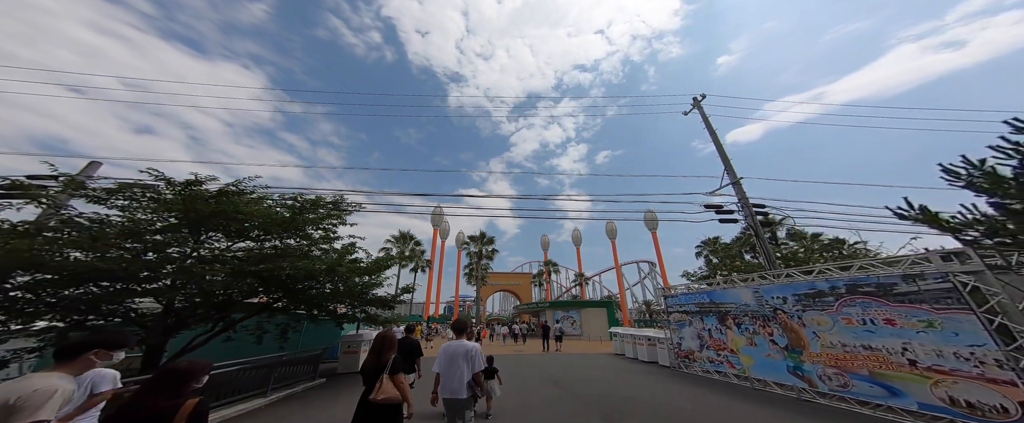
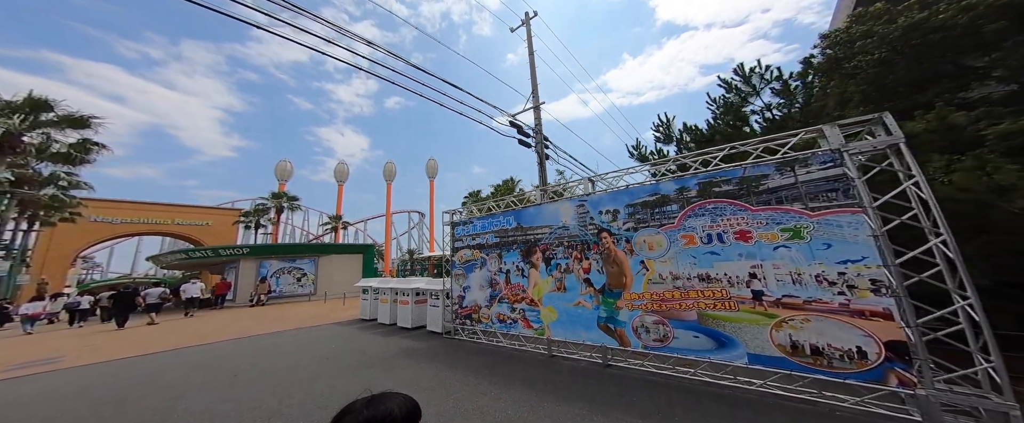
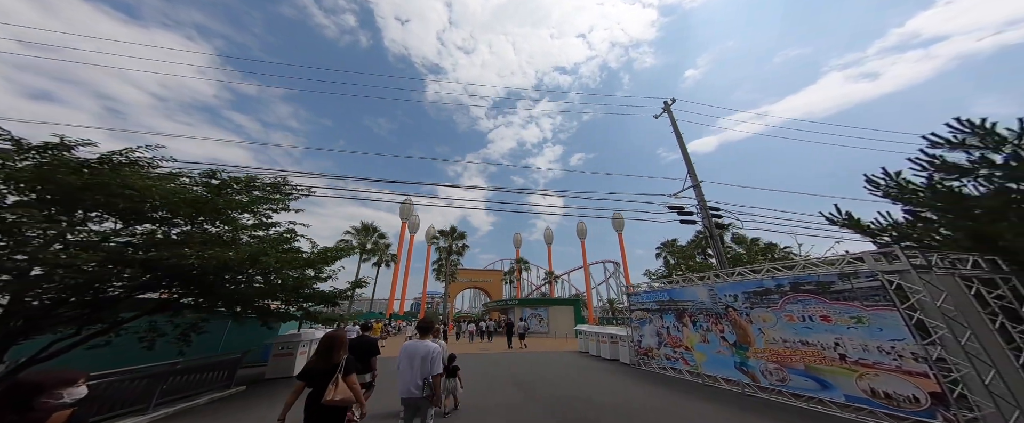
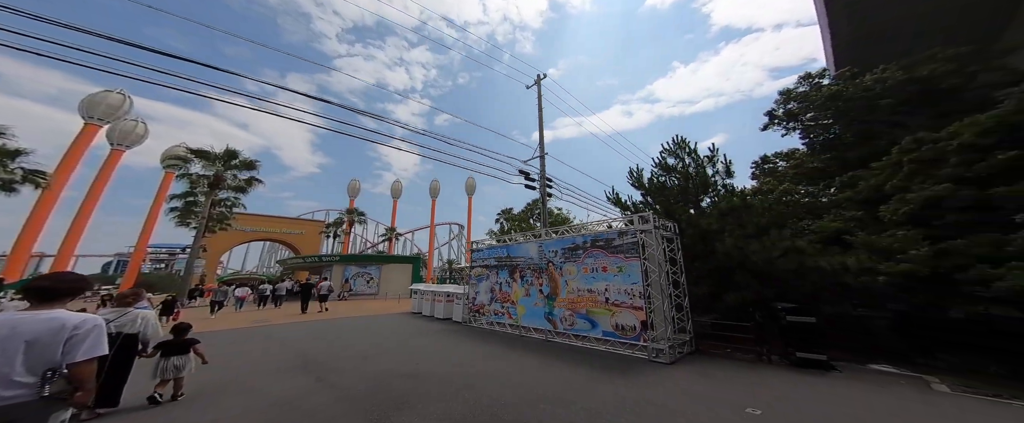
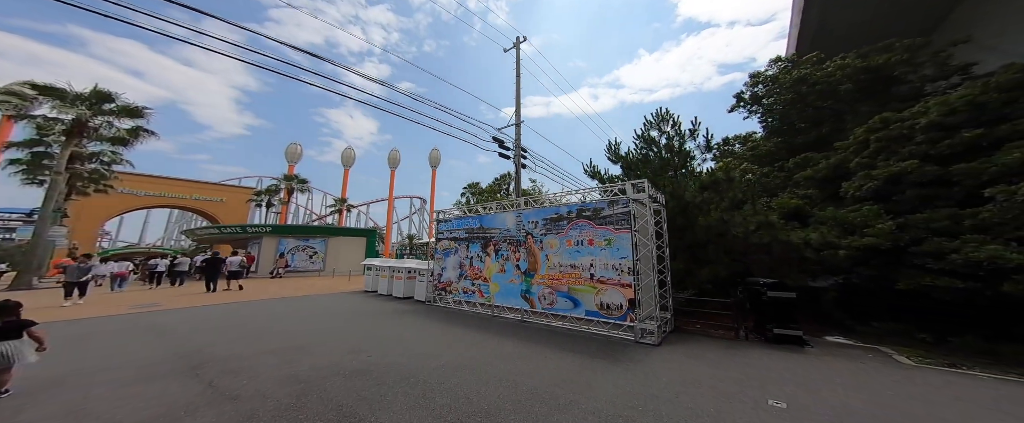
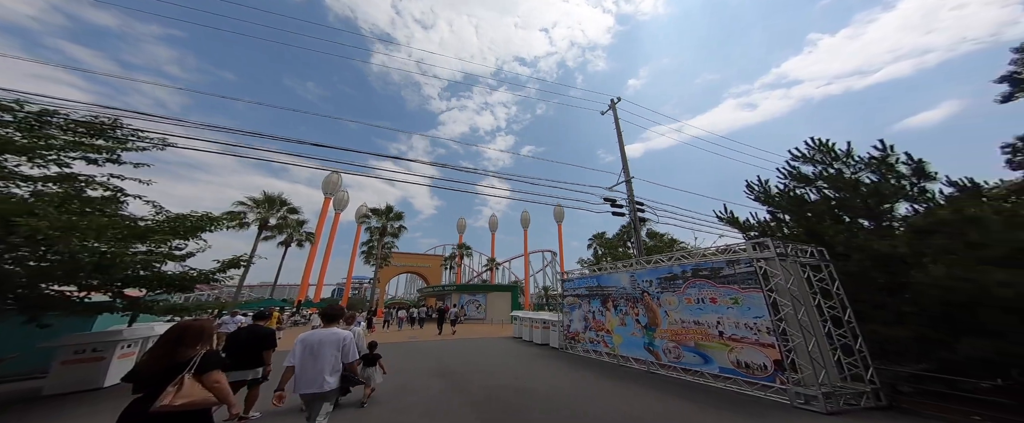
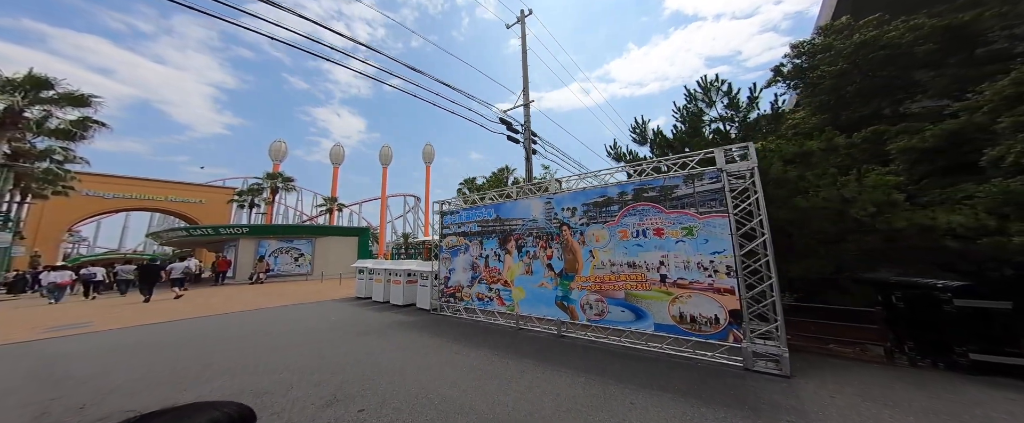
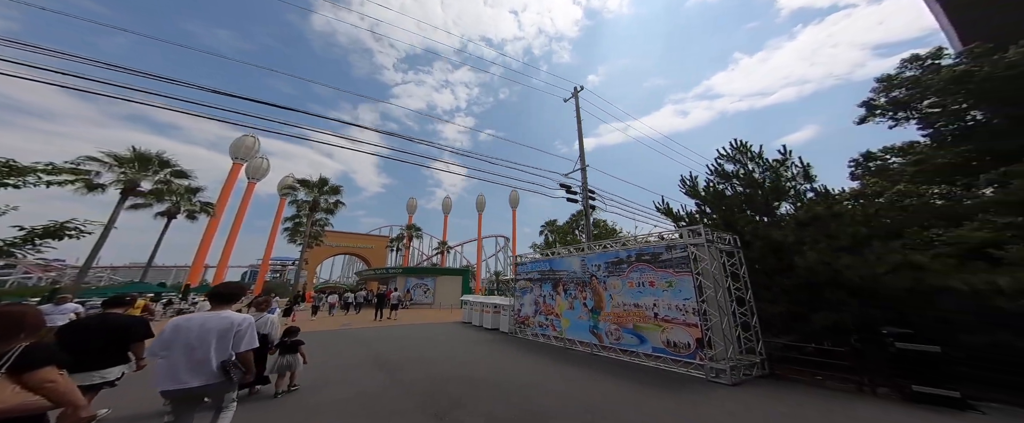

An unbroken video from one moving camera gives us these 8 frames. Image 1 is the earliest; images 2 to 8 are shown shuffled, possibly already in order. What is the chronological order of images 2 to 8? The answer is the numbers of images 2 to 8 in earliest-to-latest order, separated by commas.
3, 6, 8, 4, 5, 7, 2
